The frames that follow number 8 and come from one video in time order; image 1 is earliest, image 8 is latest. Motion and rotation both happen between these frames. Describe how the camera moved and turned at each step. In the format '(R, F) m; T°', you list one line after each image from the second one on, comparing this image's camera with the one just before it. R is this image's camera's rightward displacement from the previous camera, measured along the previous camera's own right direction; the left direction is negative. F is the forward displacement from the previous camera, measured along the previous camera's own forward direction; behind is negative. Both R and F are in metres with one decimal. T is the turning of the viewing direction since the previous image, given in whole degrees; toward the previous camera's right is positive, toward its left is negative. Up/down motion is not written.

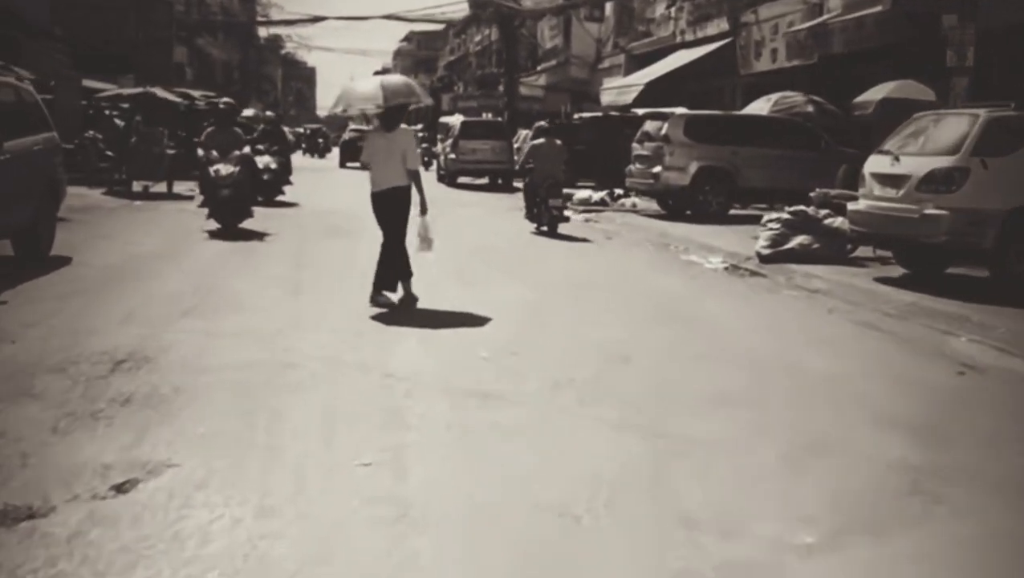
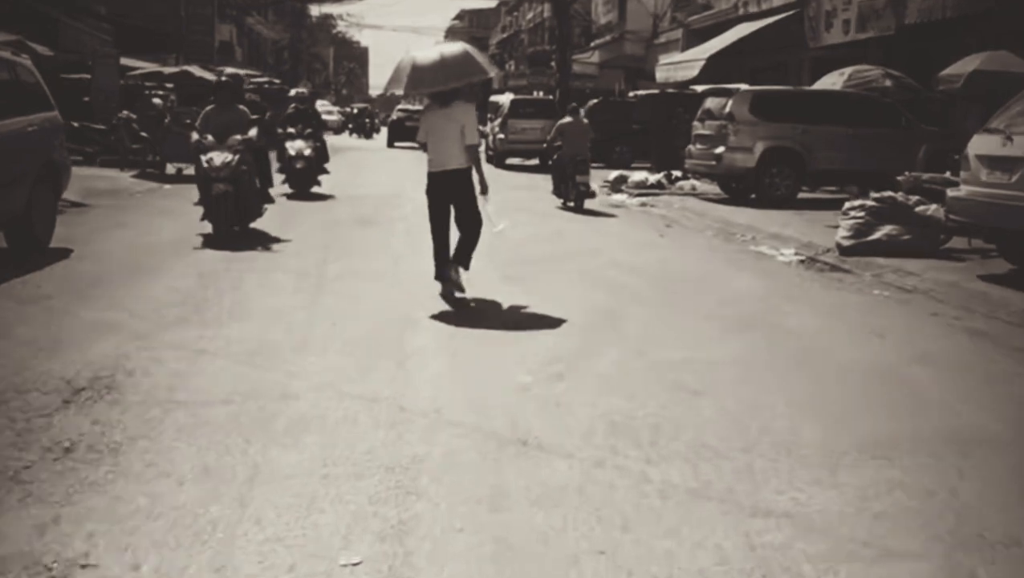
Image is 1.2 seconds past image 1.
(0.0, +1.4) m; -3°
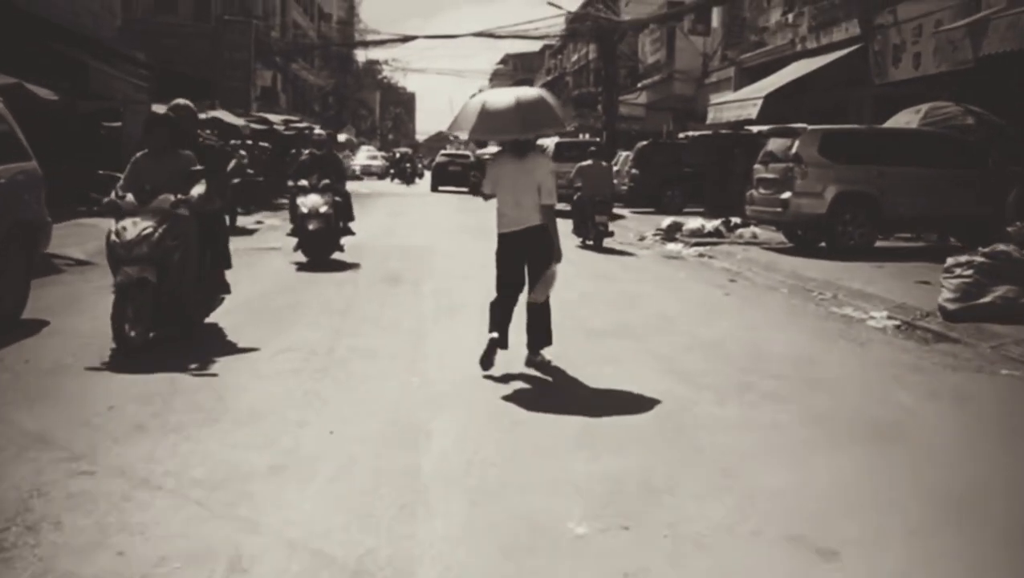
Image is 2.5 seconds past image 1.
(0.0, +1.7) m; -3°
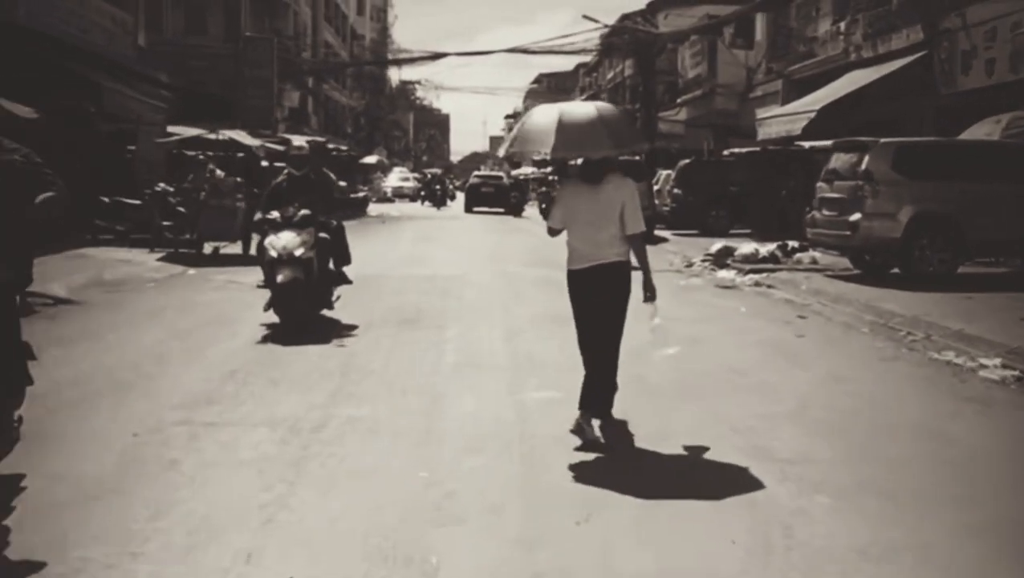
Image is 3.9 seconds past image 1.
(0.0, +1.9) m; -2°
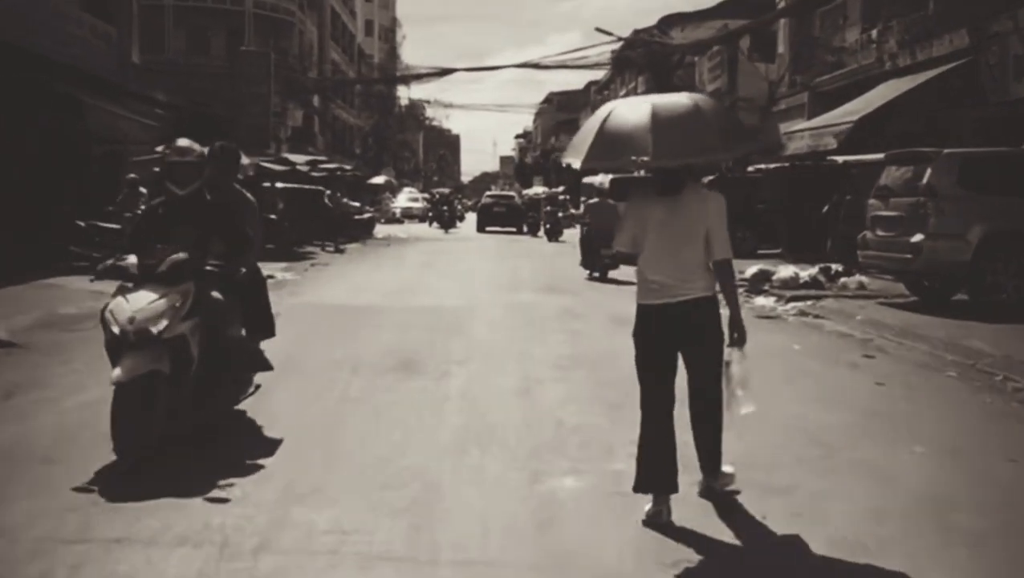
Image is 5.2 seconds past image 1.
(-0.1, +2.0) m; -1°
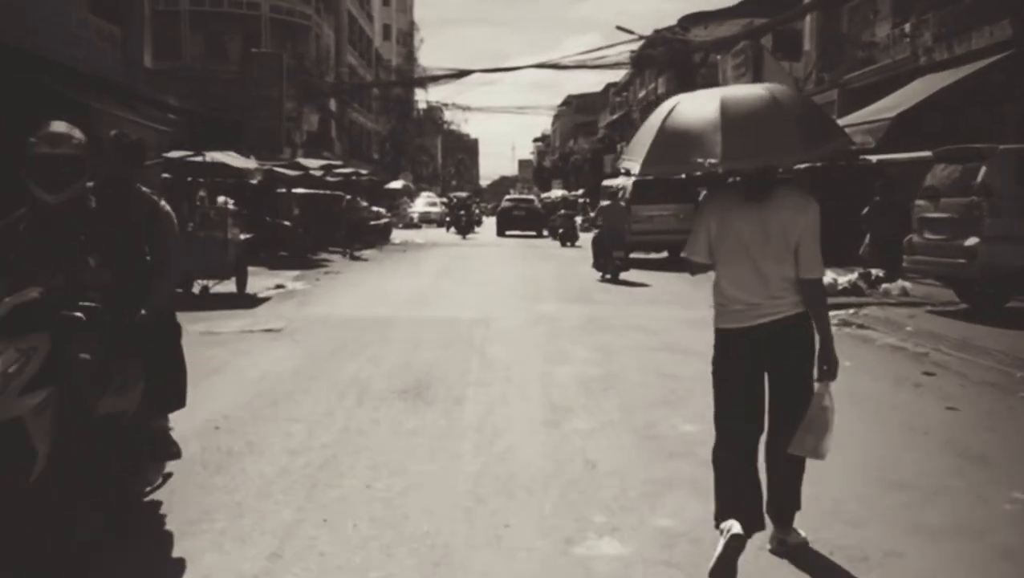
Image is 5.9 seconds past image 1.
(0.0, +1.0) m; -1°
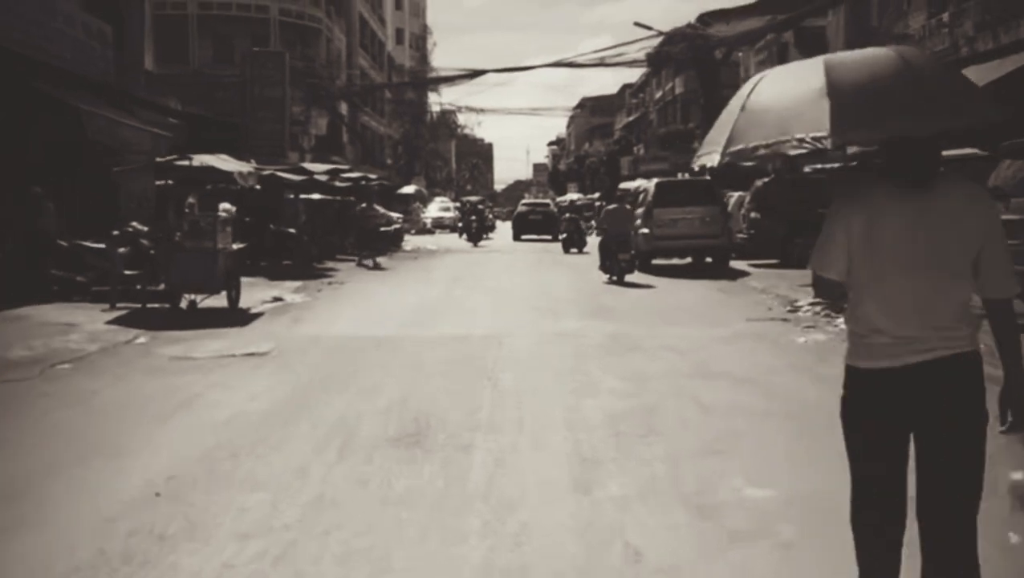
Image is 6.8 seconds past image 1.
(0.0, +1.6) m; -1°
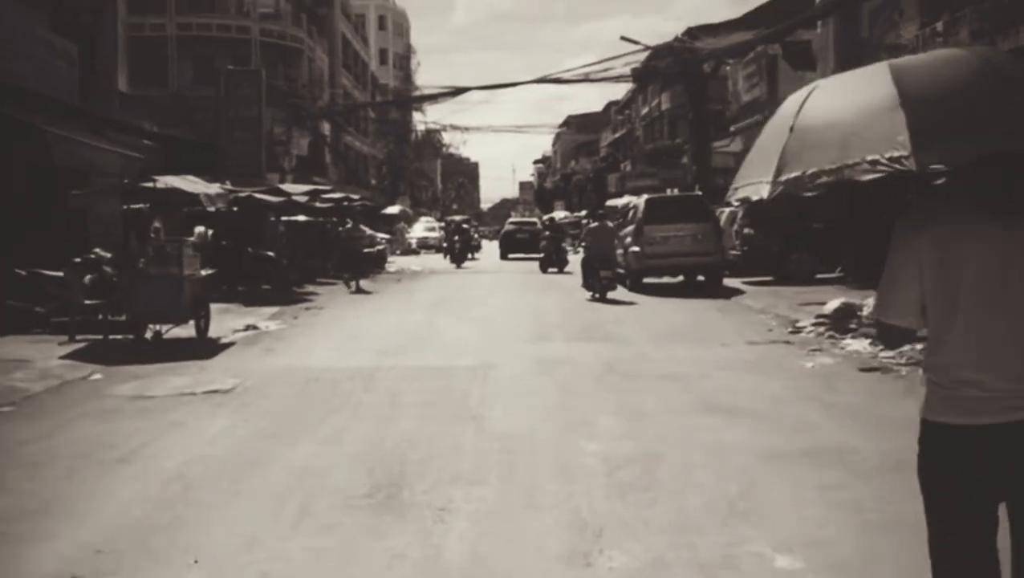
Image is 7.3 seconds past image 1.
(0.0, +0.9) m; +1°
